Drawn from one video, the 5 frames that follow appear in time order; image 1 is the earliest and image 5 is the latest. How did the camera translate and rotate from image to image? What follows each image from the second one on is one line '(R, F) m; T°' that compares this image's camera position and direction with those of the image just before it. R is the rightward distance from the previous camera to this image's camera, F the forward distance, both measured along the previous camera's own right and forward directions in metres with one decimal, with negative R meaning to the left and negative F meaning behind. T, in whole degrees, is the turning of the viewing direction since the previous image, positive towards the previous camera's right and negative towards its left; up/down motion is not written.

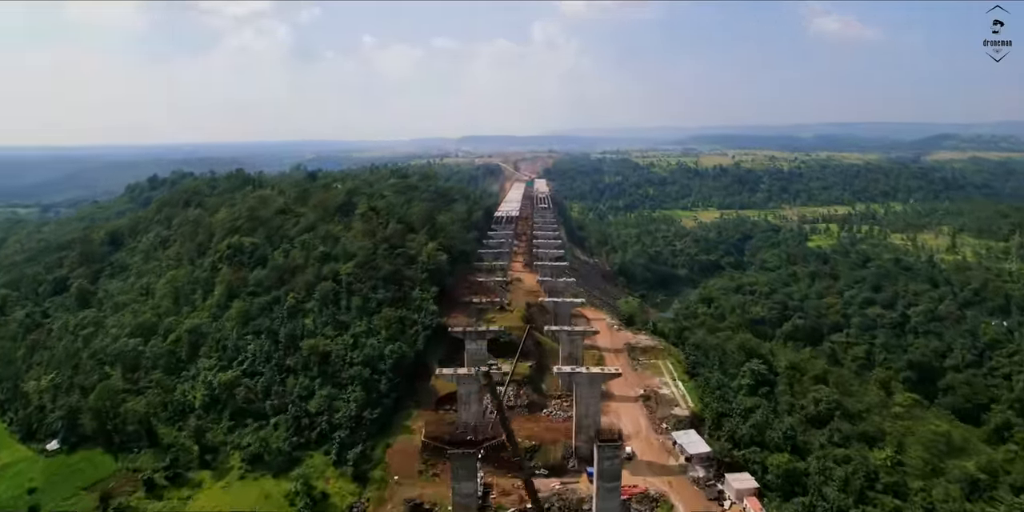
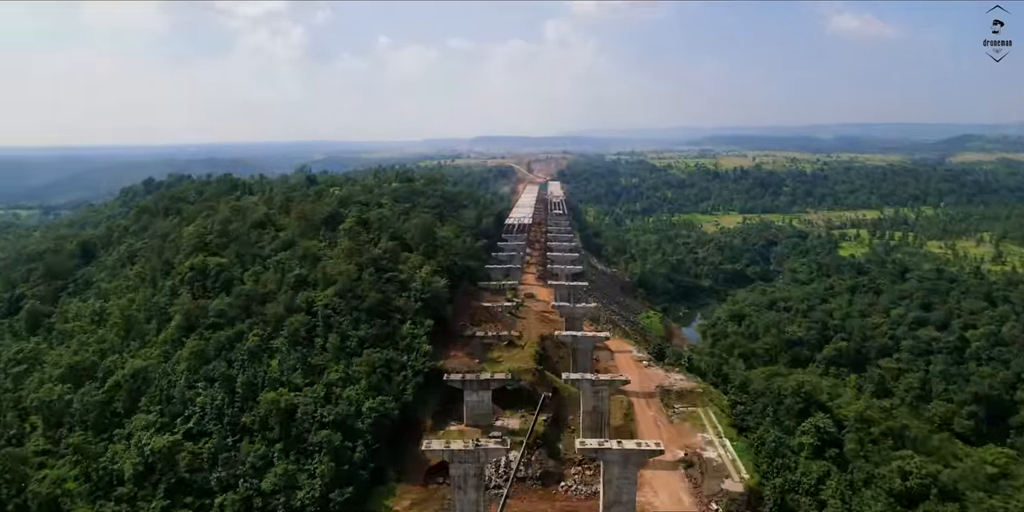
(+0.1, +4.0) m; -1°
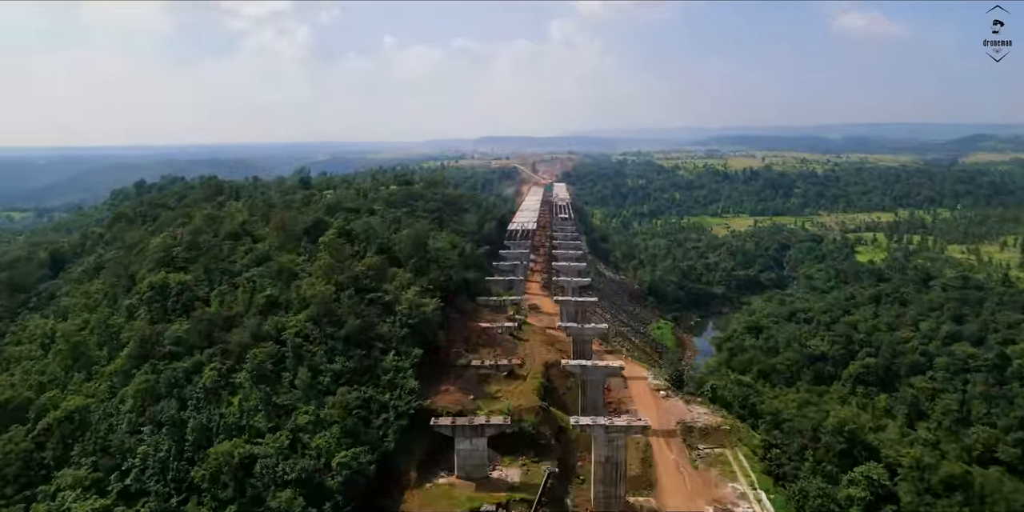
(+0.1, +2.6) m; 0°
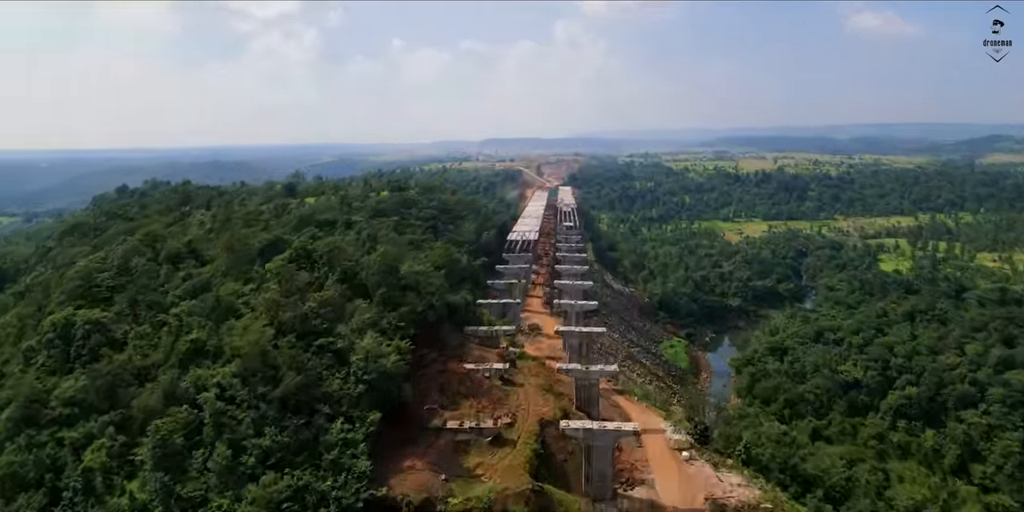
(+0.5, +3.8) m; -1°
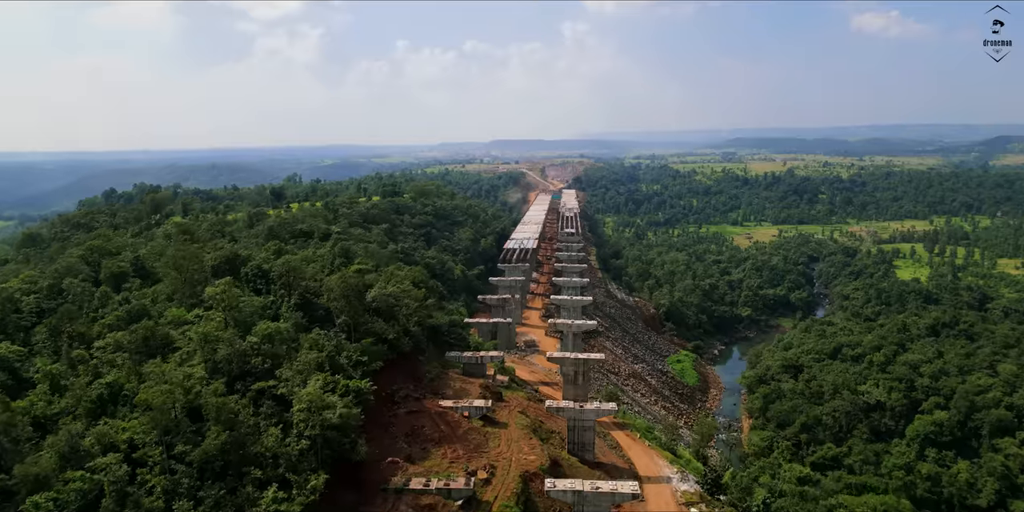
(+0.6, +2.4) m; -1°
